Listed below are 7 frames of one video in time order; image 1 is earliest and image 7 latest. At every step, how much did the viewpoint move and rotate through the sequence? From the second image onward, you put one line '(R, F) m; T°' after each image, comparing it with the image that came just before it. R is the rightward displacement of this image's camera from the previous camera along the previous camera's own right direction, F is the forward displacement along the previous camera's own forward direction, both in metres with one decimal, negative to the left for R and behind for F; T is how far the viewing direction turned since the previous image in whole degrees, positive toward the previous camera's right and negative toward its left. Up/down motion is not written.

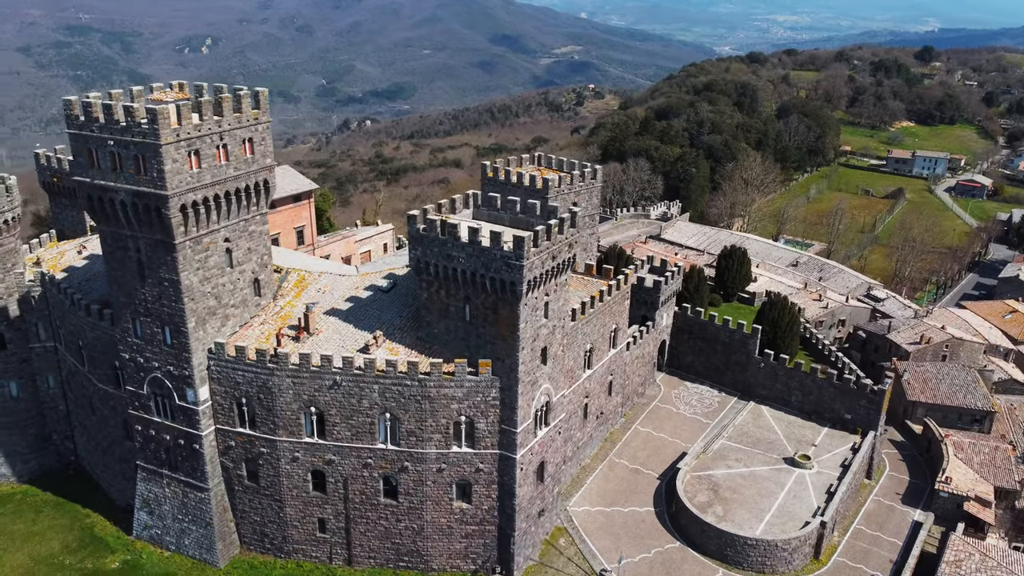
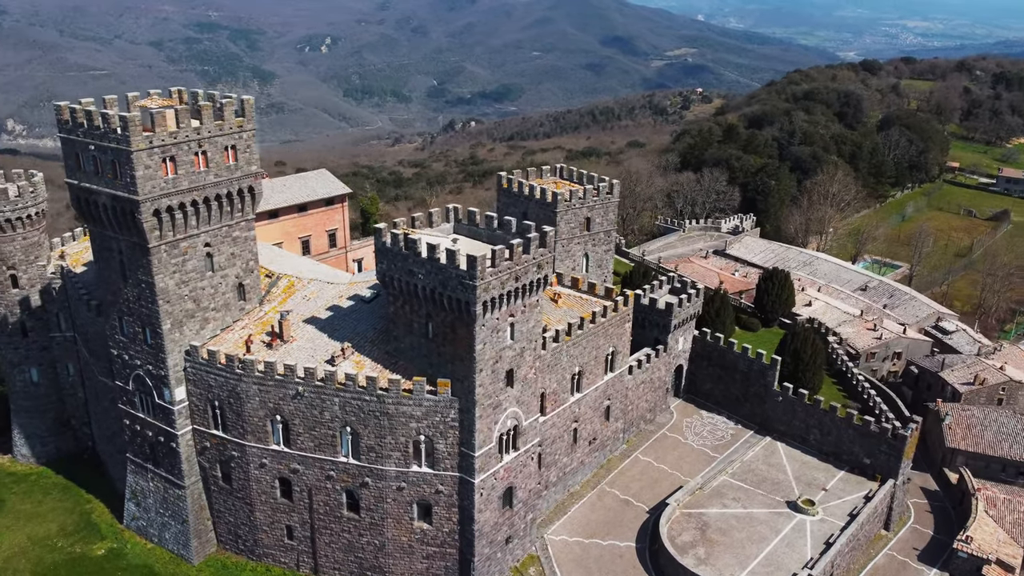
(+5.6, +1.5) m; -7°
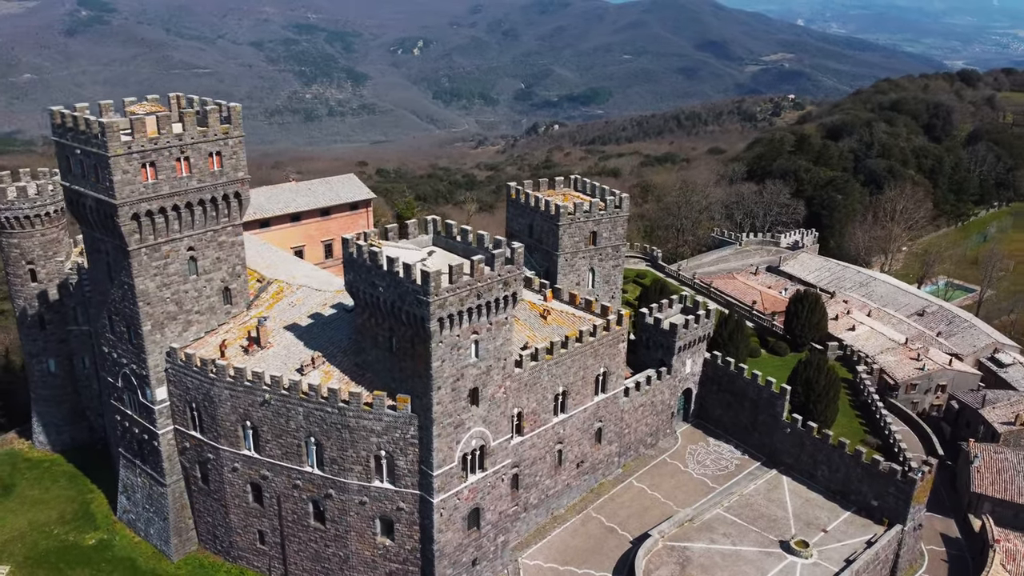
(+4.7, +1.2) m; -6°
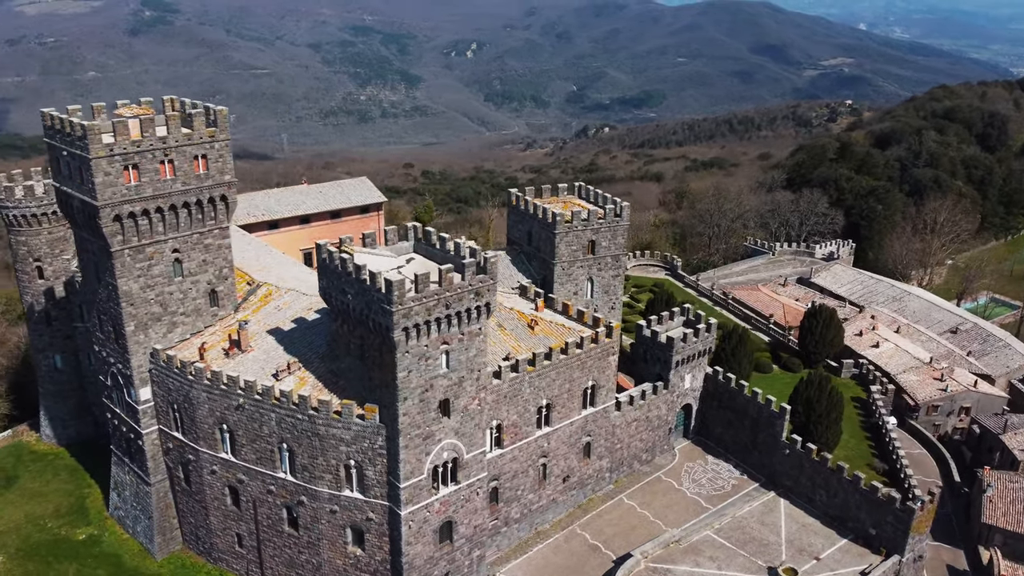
(+3.0, +0.8) m; -4°
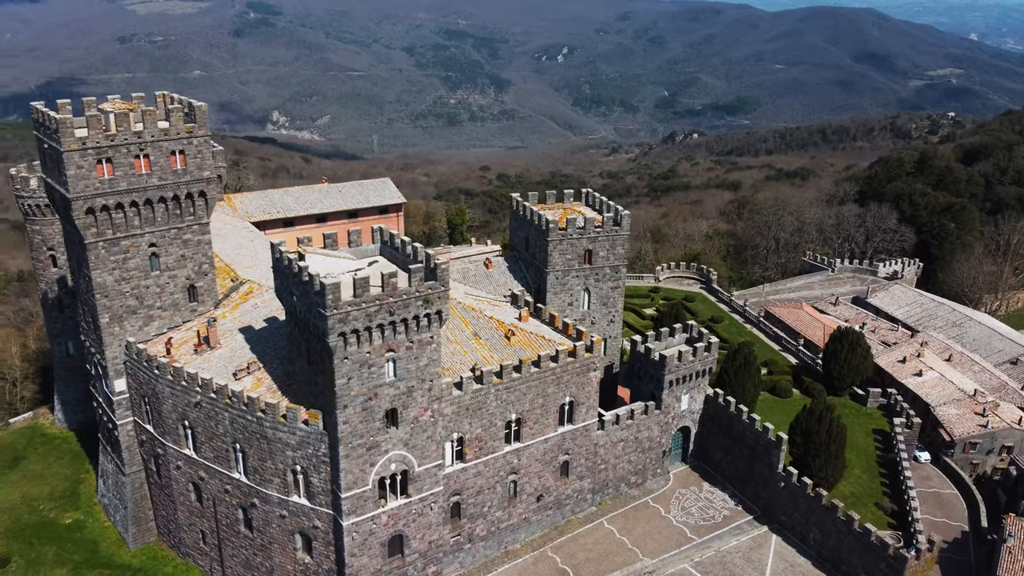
(+5.0, +1.7) m; -6°
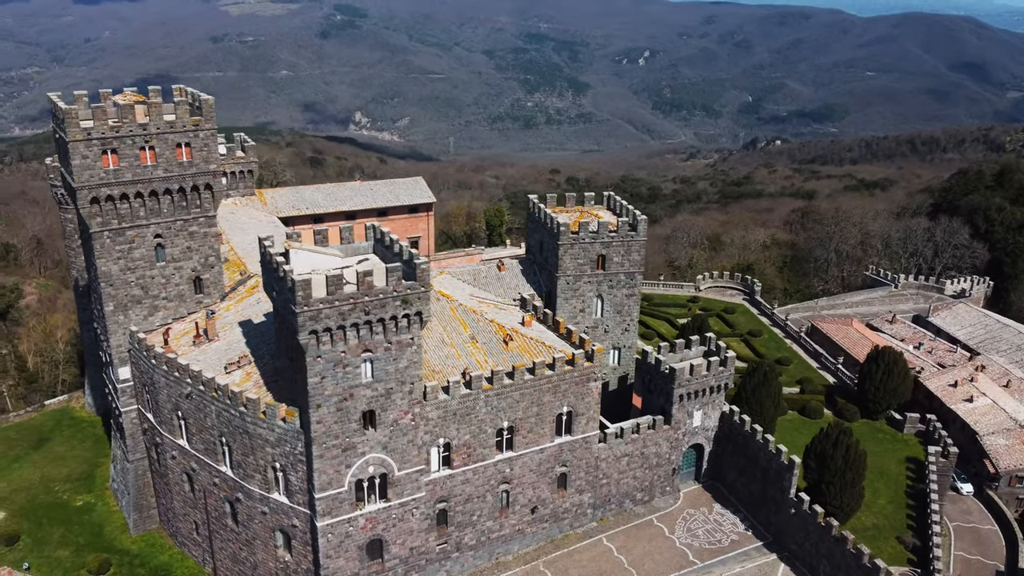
(+3.4, +1.3) m; -5°
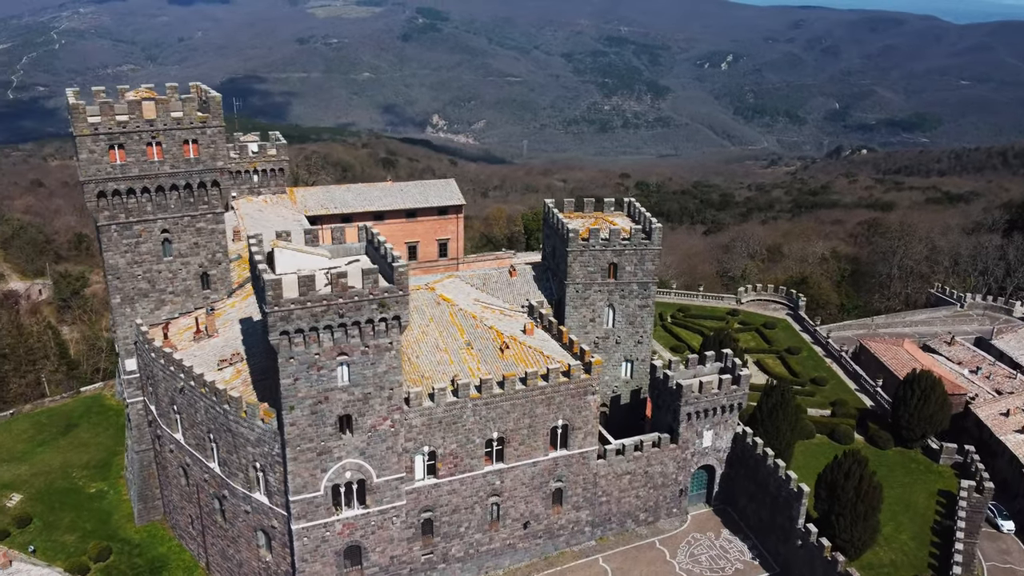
(+3.3, +1.2) m; -5°
